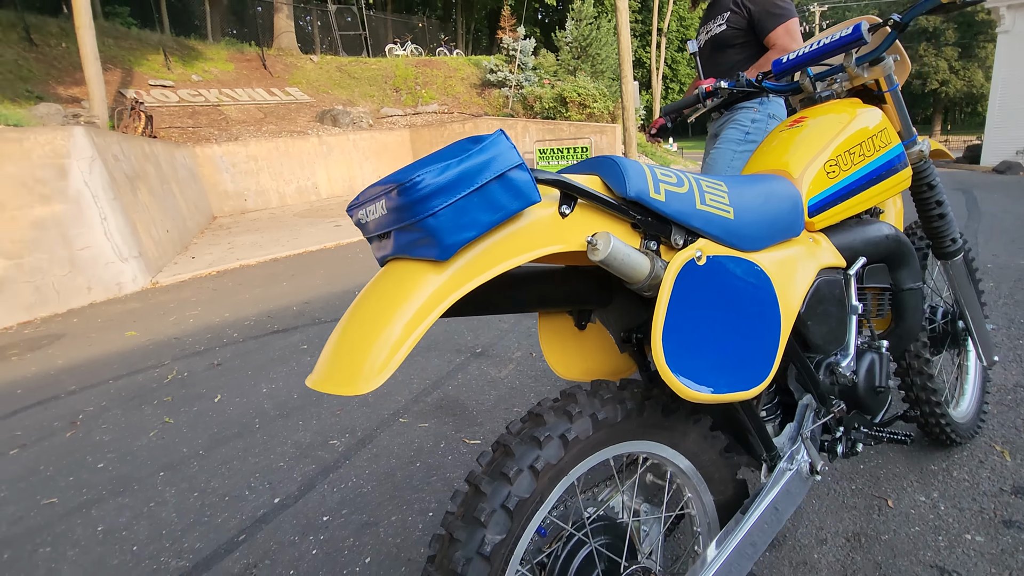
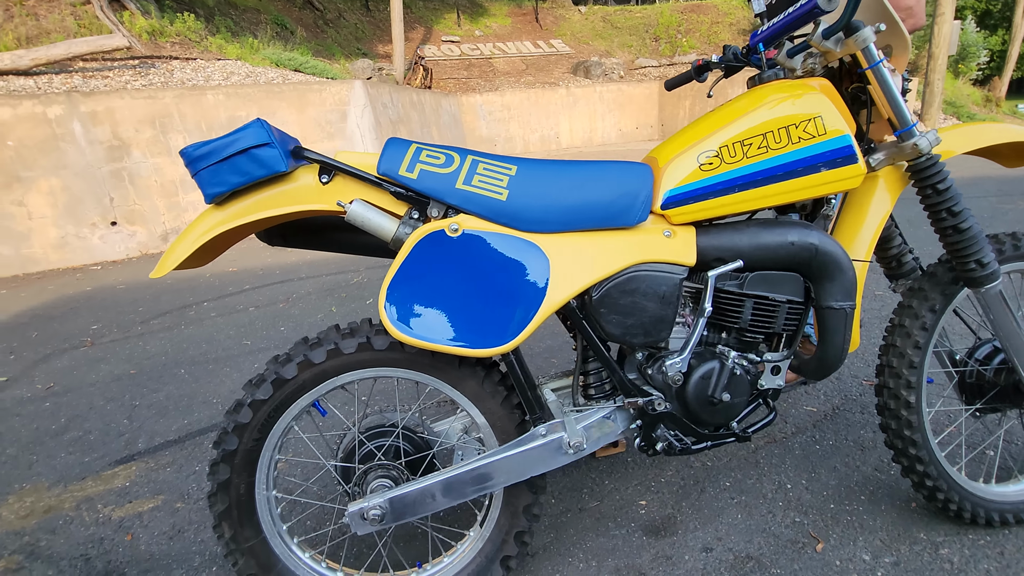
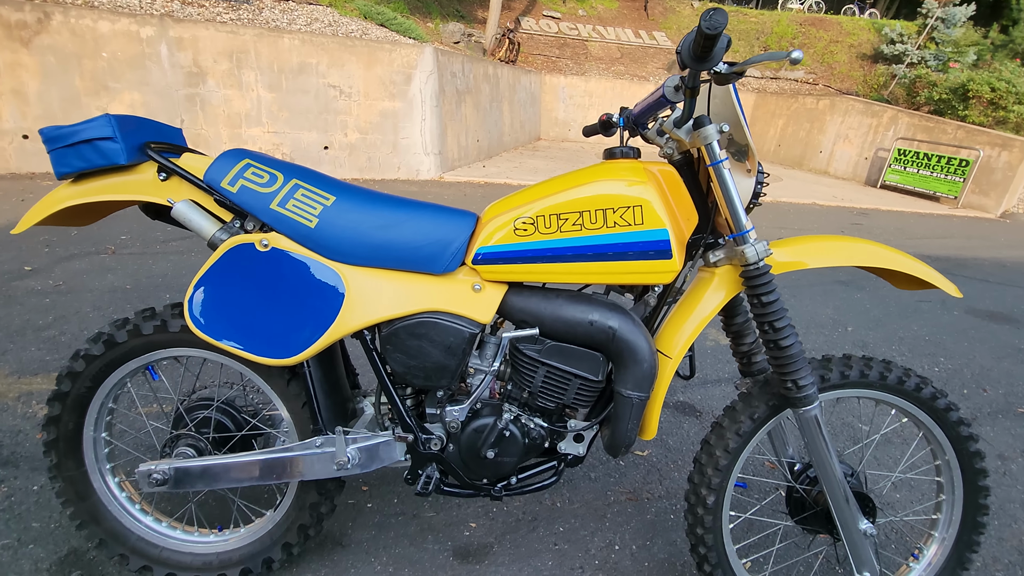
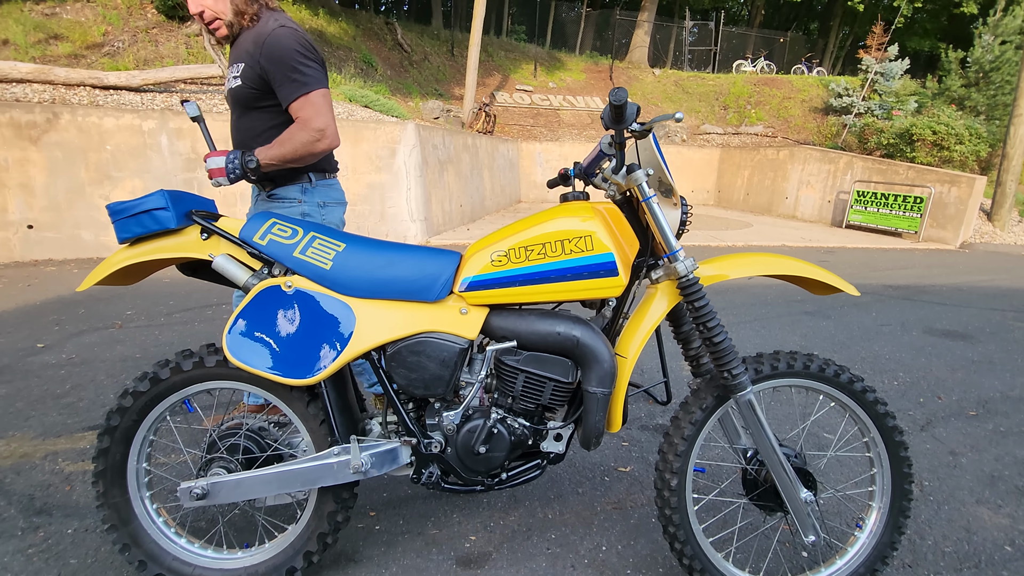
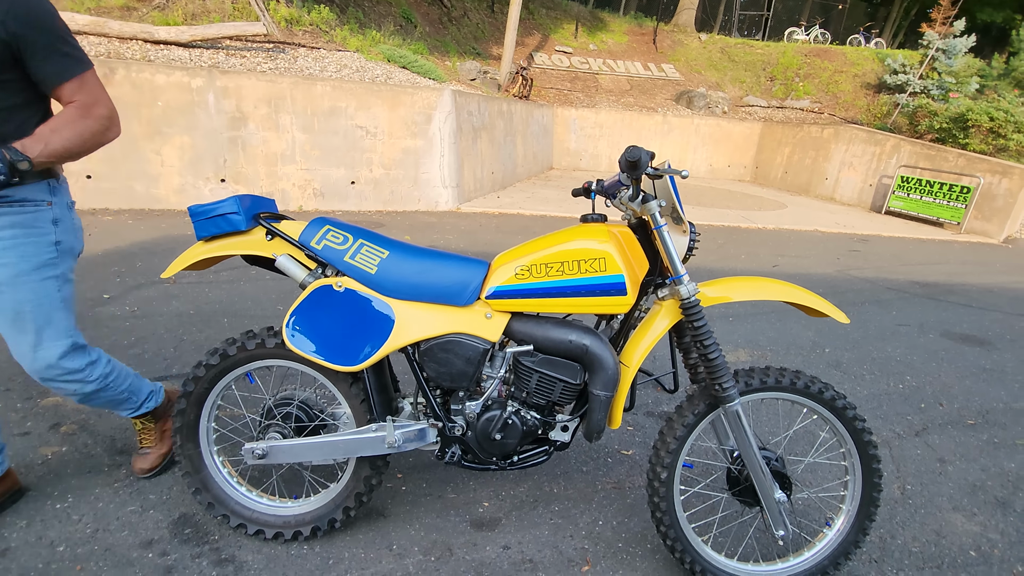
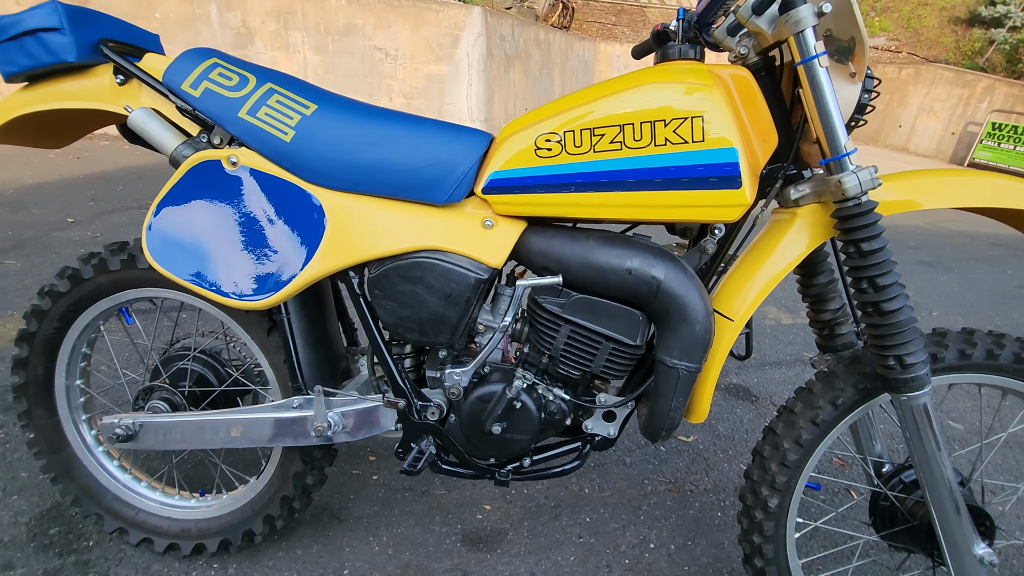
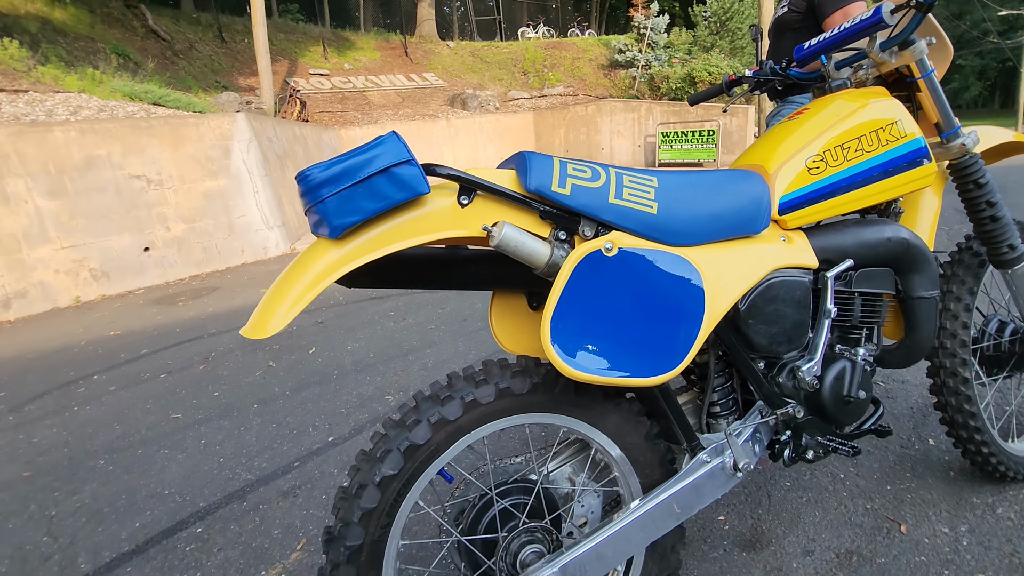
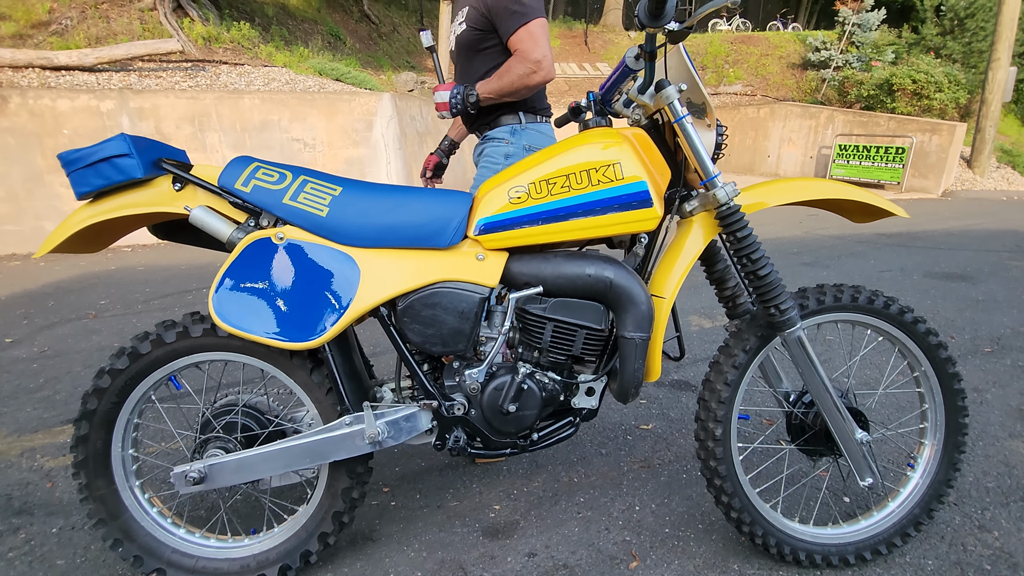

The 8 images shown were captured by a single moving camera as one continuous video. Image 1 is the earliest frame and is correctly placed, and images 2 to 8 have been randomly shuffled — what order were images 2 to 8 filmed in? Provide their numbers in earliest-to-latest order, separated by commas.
7, 2, 8, 4, 5, 3, 6
